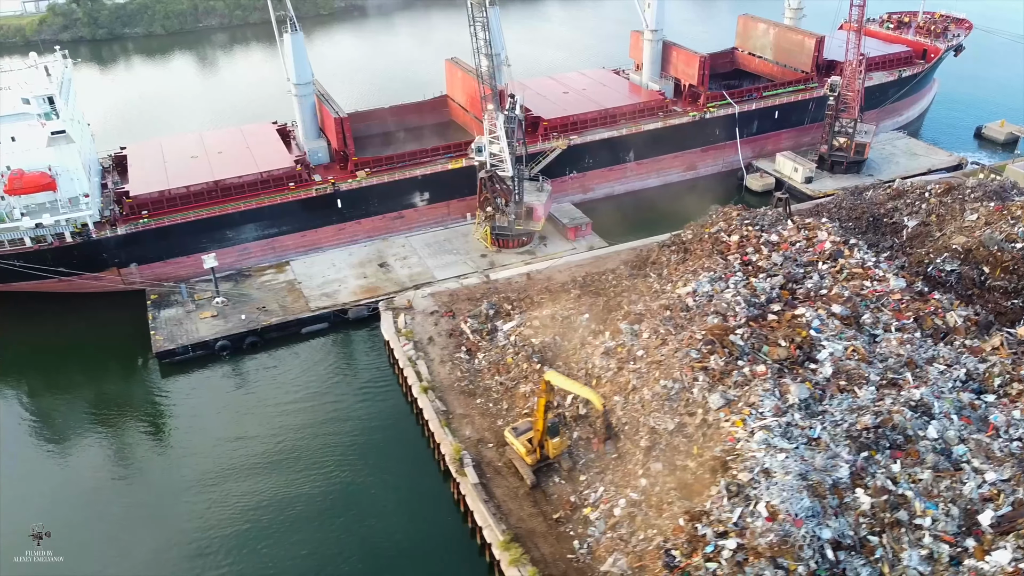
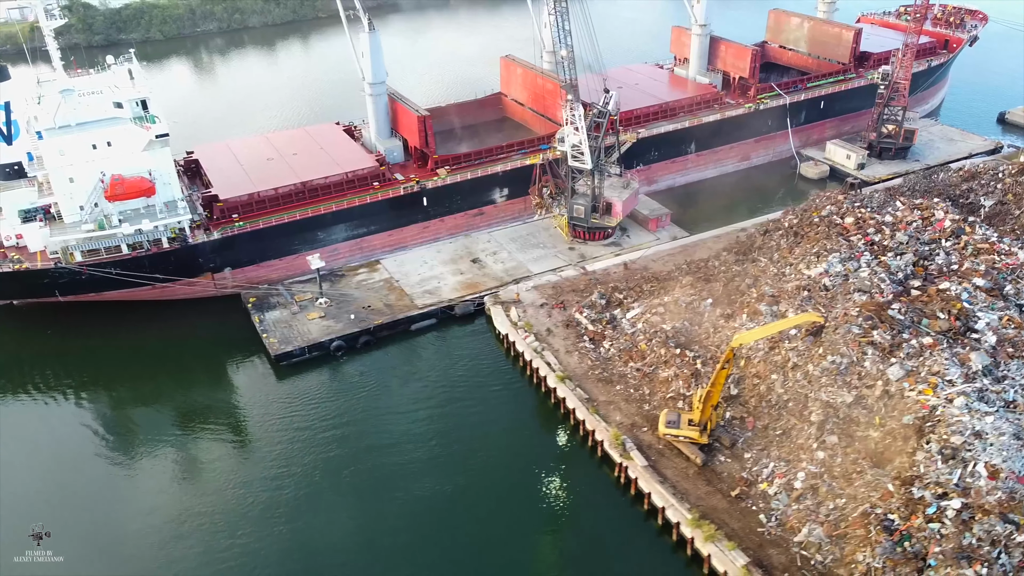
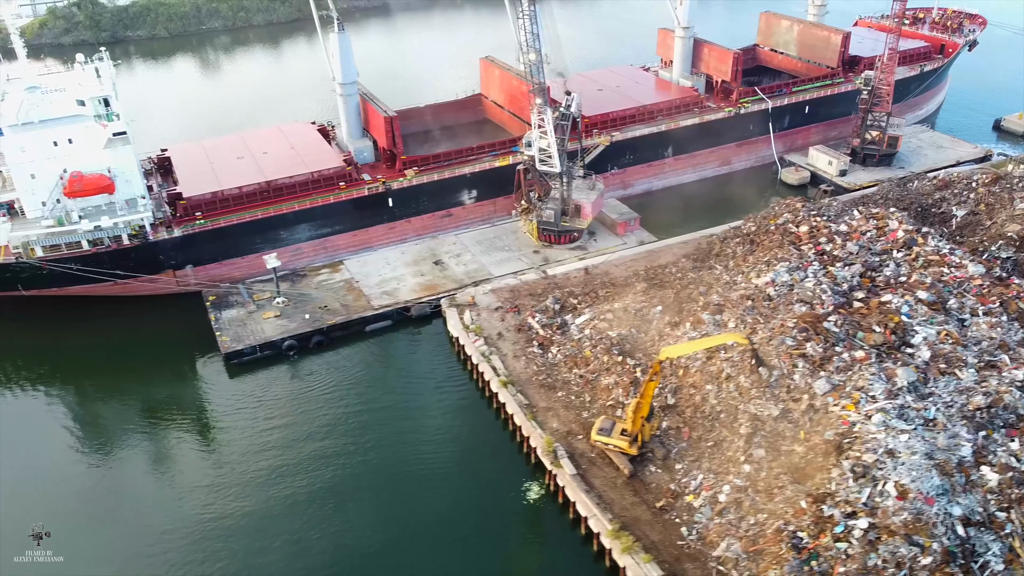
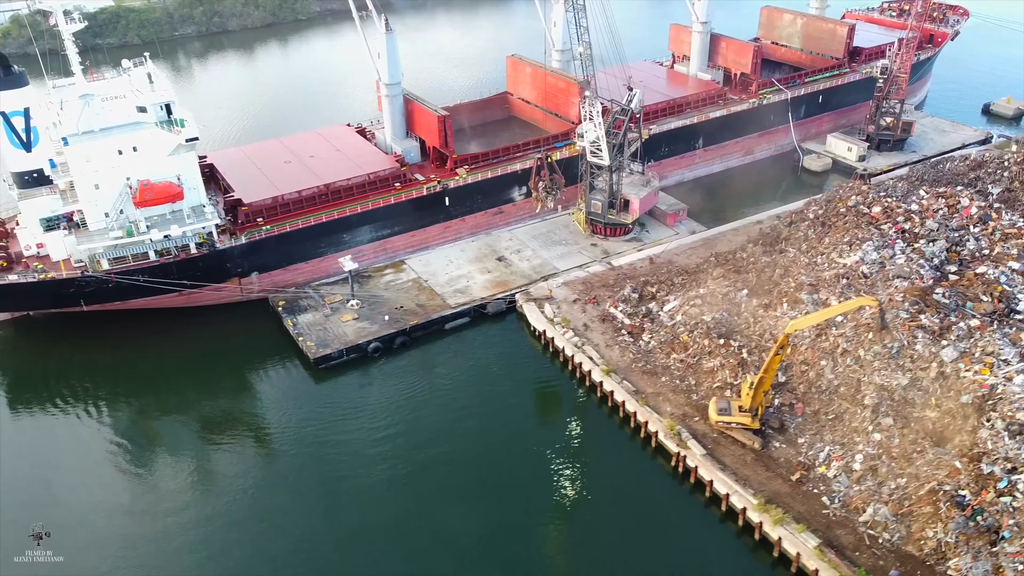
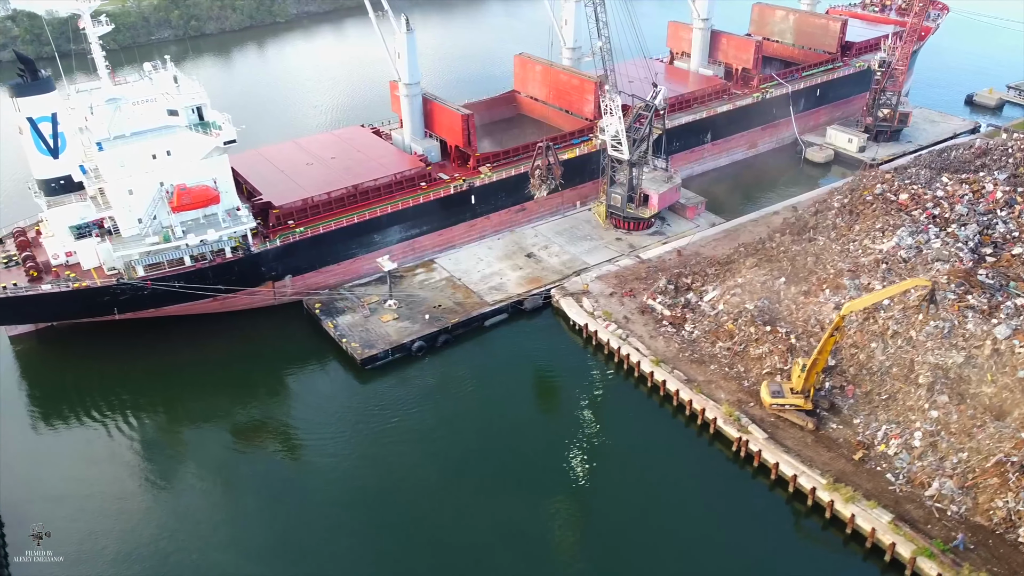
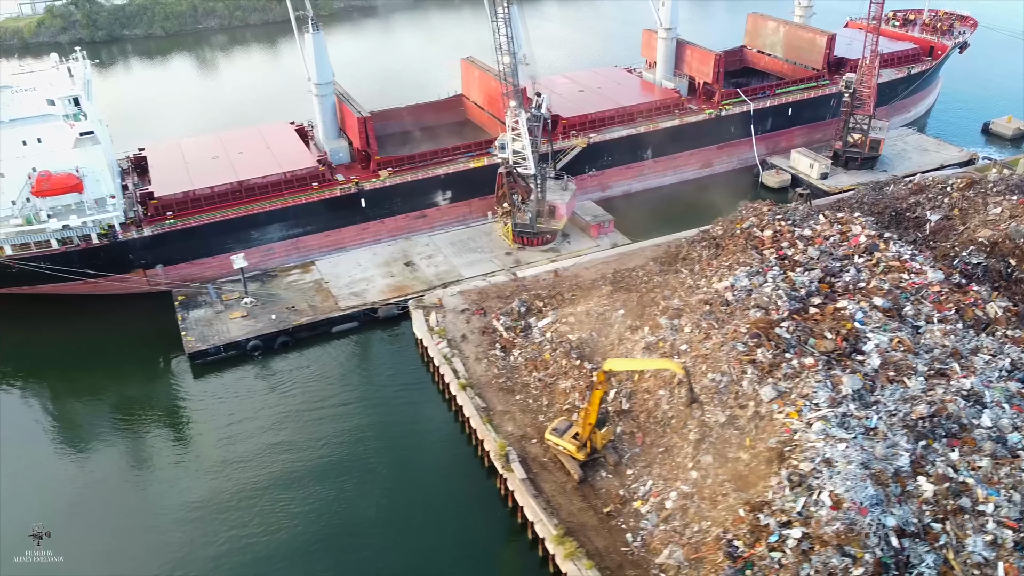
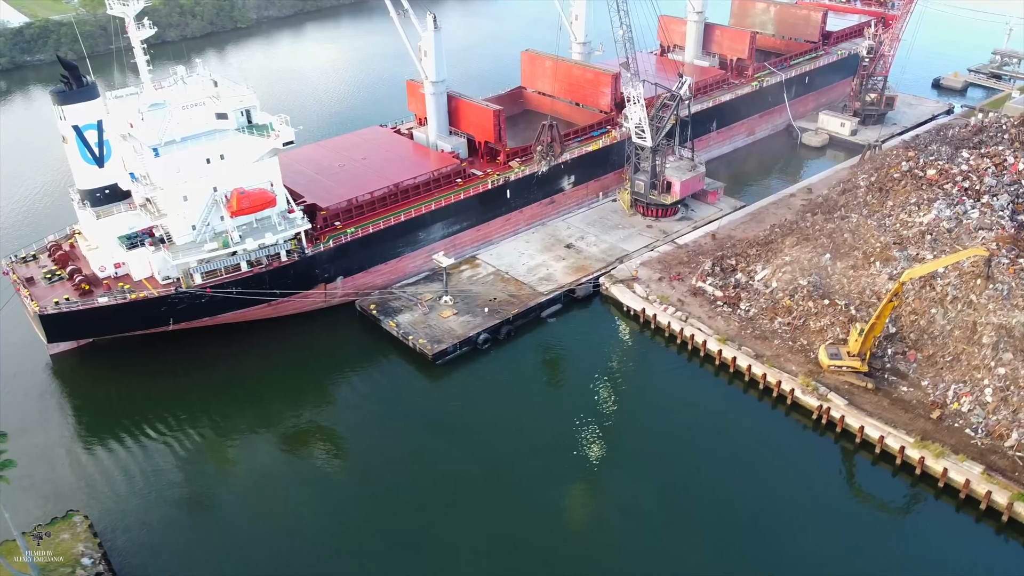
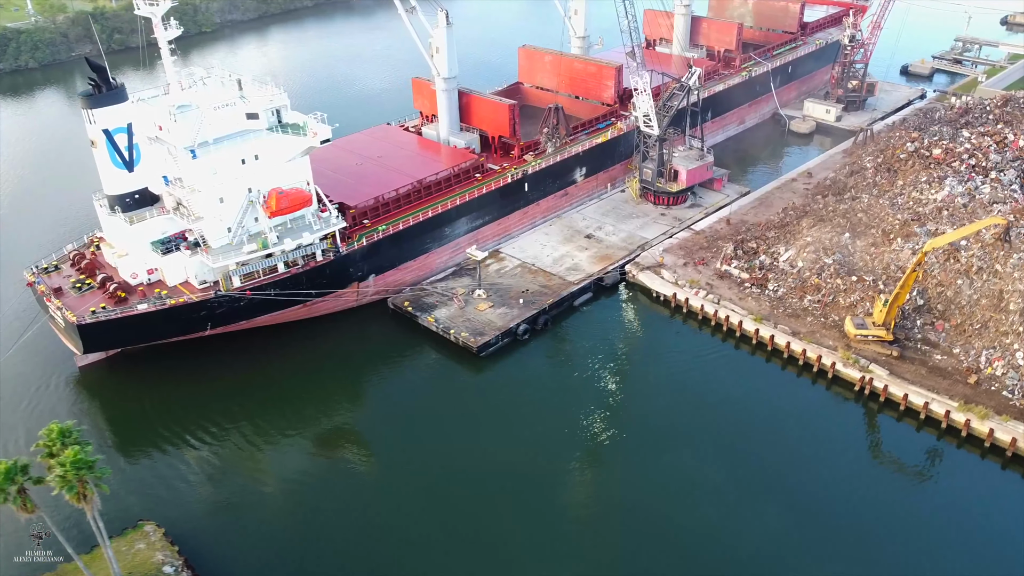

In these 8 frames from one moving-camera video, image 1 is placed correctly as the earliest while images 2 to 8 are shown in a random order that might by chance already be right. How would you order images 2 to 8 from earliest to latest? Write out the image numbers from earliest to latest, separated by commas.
6, 3, 2, 4, 5, 7, 8
